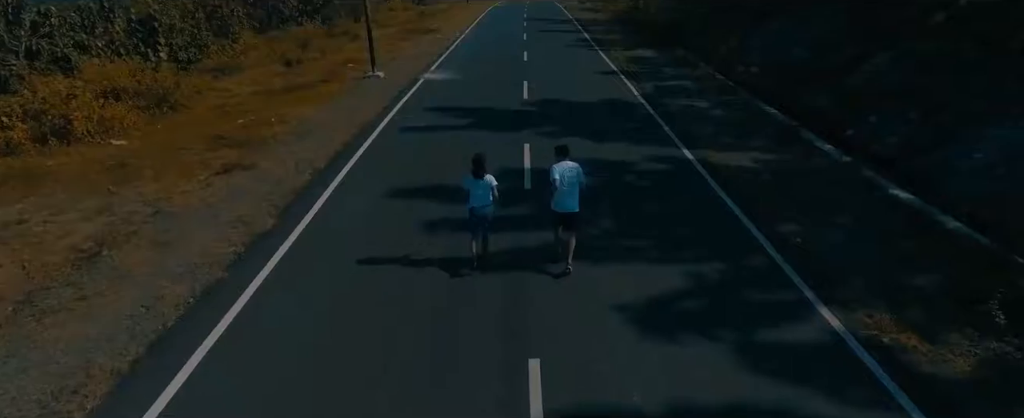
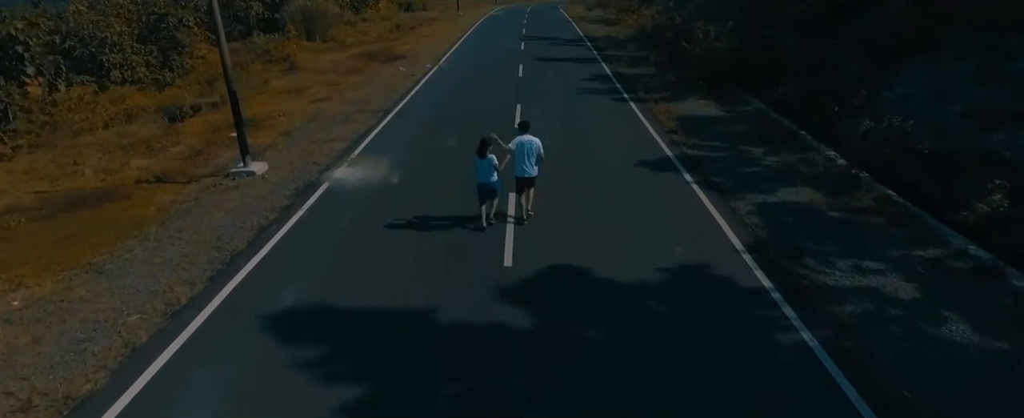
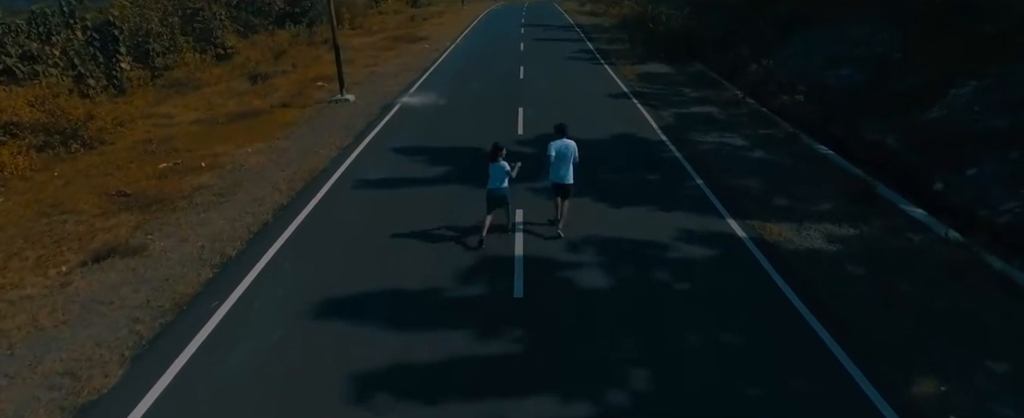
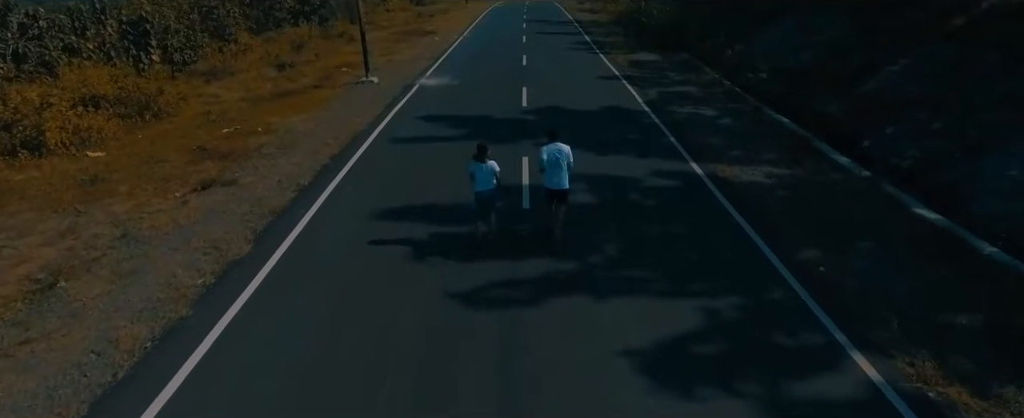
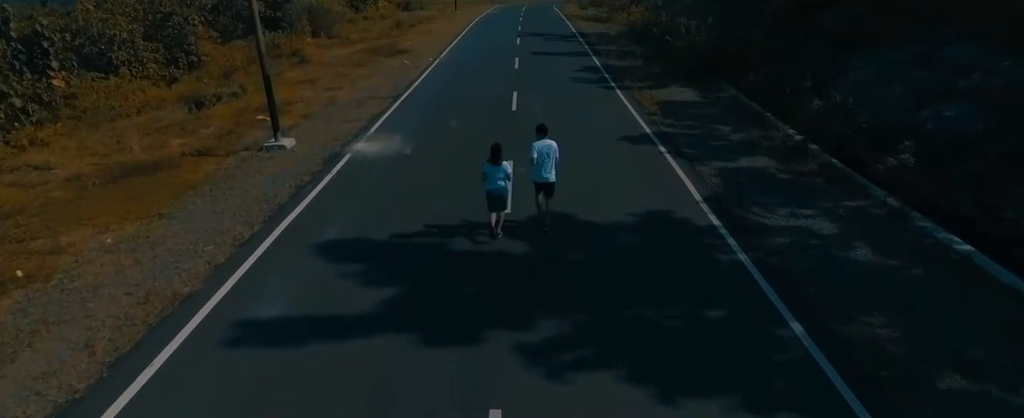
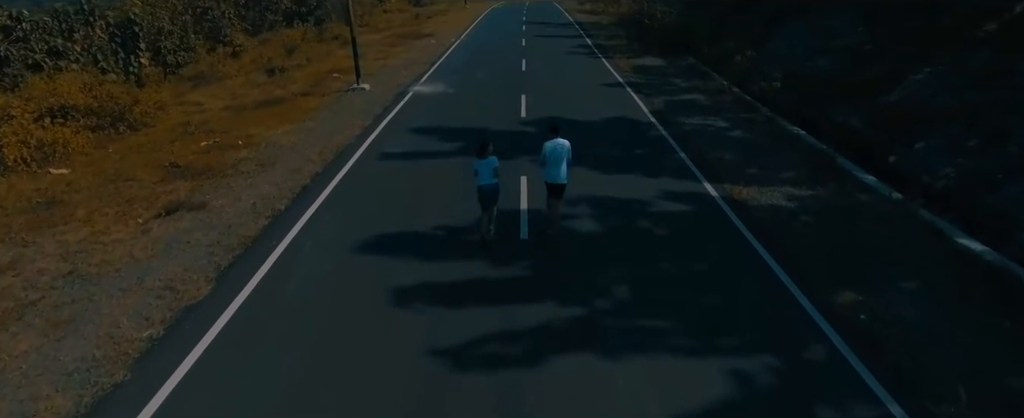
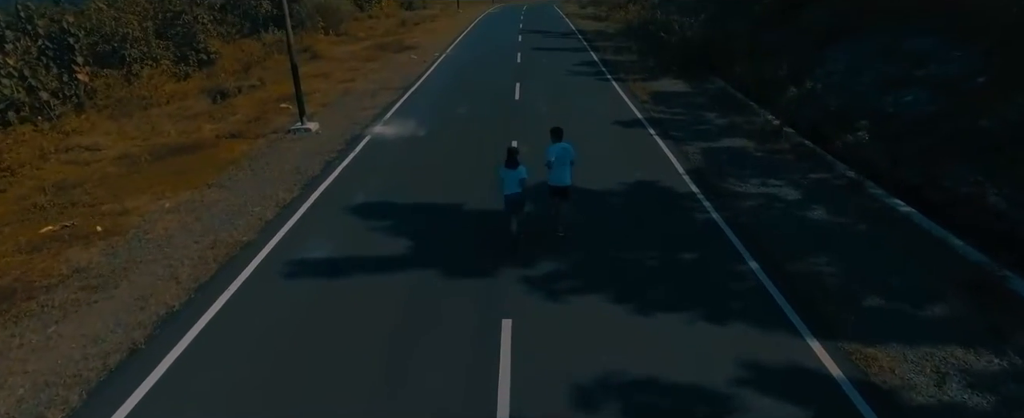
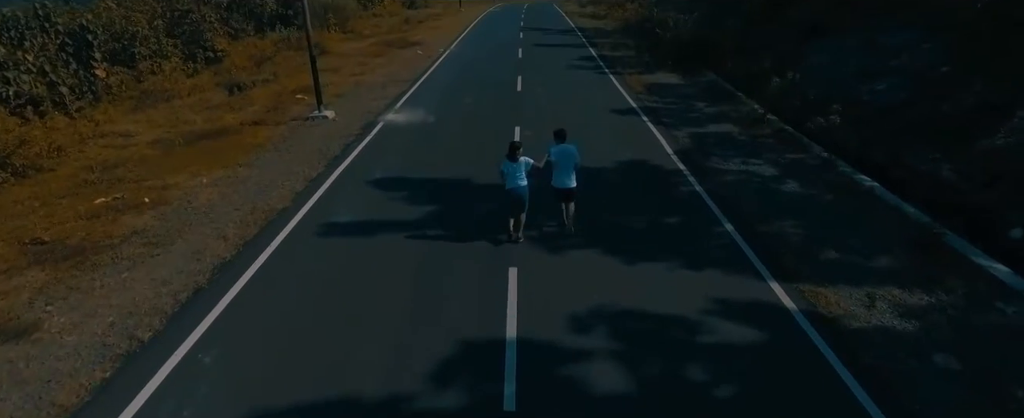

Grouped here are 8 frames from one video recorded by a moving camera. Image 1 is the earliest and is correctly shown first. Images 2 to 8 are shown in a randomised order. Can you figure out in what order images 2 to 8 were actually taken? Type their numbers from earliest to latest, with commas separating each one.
4, 6, 3, 8, 7, 5, 2
